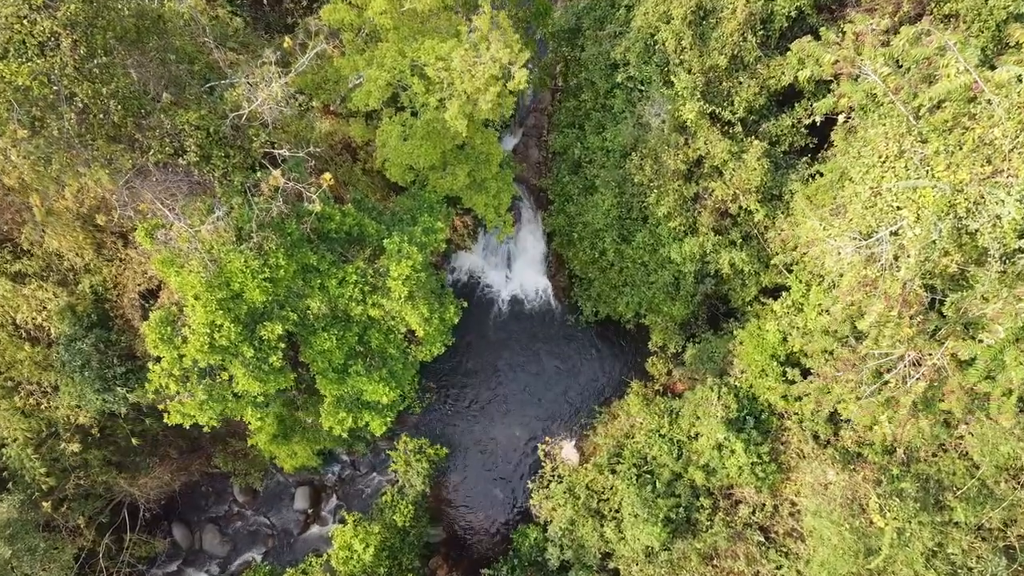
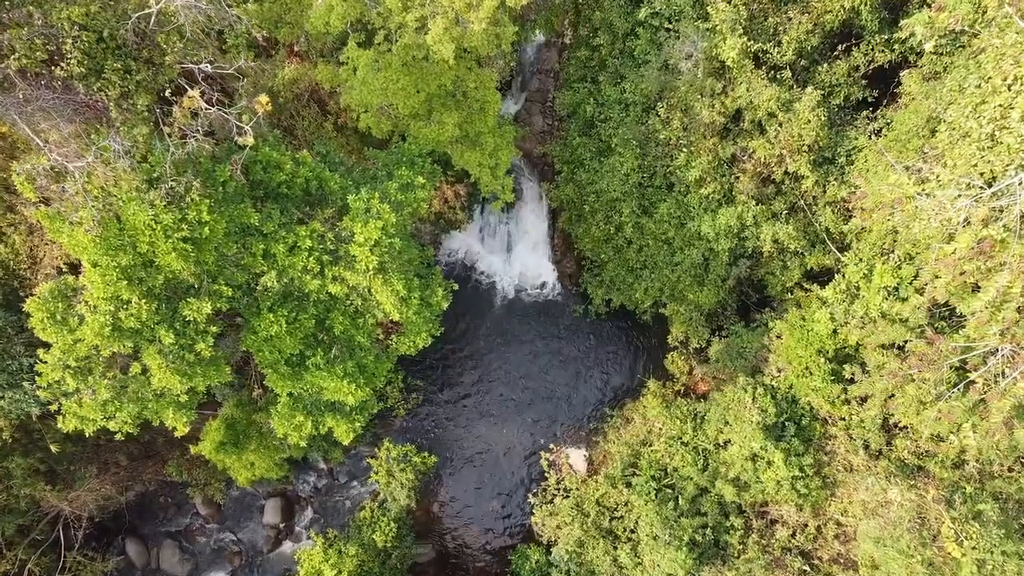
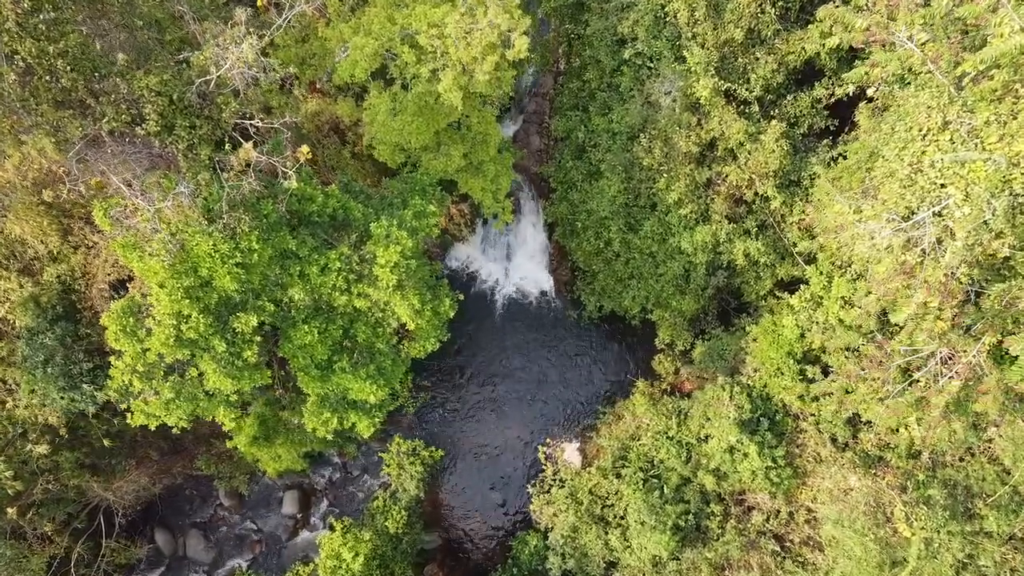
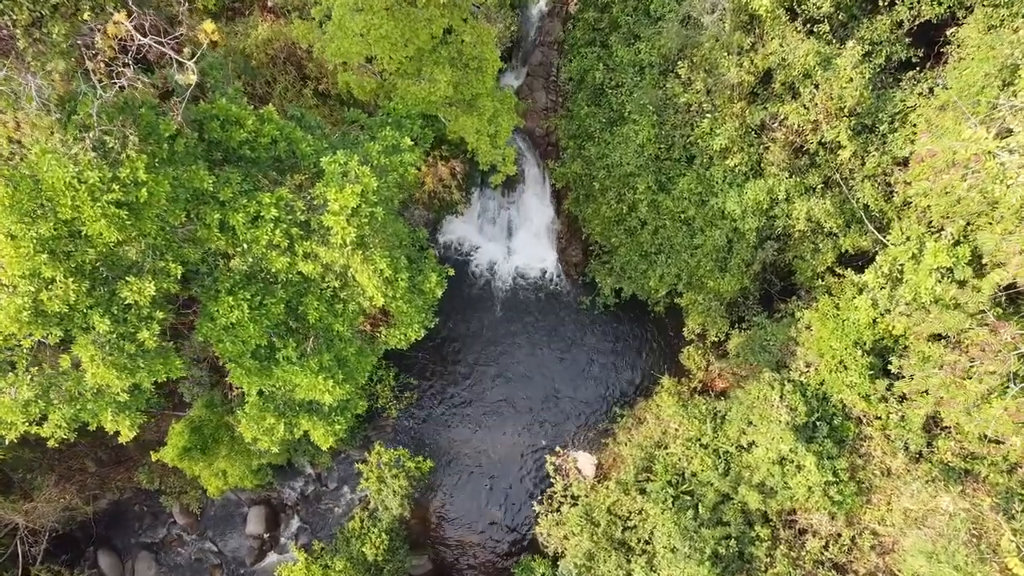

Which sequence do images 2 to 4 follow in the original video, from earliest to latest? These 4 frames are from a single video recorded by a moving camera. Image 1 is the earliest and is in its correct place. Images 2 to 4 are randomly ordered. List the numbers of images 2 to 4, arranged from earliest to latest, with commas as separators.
3, 2, 4
